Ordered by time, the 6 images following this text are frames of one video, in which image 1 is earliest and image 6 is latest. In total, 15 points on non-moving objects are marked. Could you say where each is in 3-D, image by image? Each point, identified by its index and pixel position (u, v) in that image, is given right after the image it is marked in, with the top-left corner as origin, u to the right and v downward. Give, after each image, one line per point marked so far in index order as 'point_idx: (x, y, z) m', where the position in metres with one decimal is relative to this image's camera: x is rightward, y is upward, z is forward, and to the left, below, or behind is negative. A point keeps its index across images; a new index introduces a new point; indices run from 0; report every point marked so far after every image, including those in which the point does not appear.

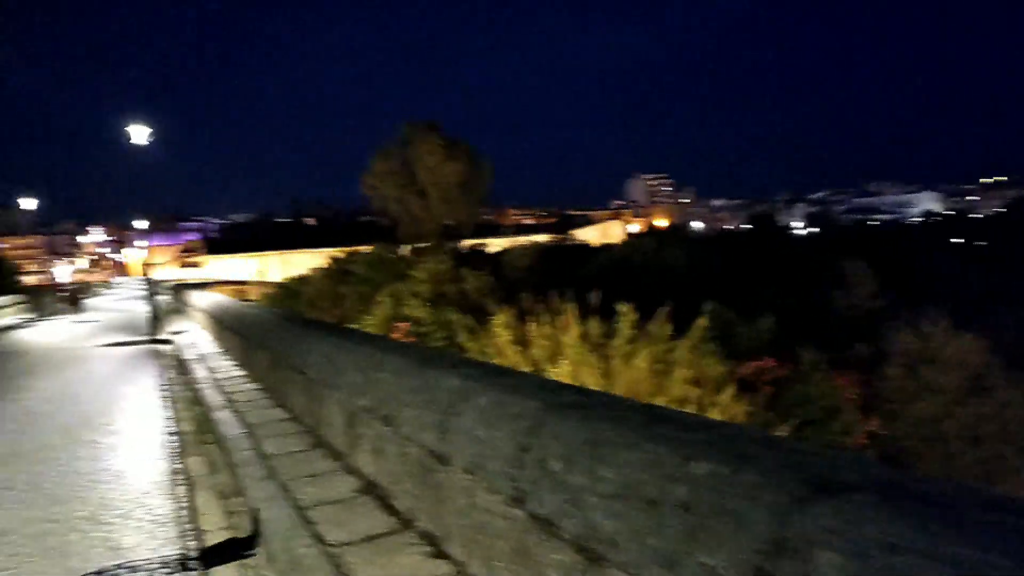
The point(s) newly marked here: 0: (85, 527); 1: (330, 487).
0: (-3.2, -1.8, +6.8) m
1: (-1.3, -1.4, +6.3) m
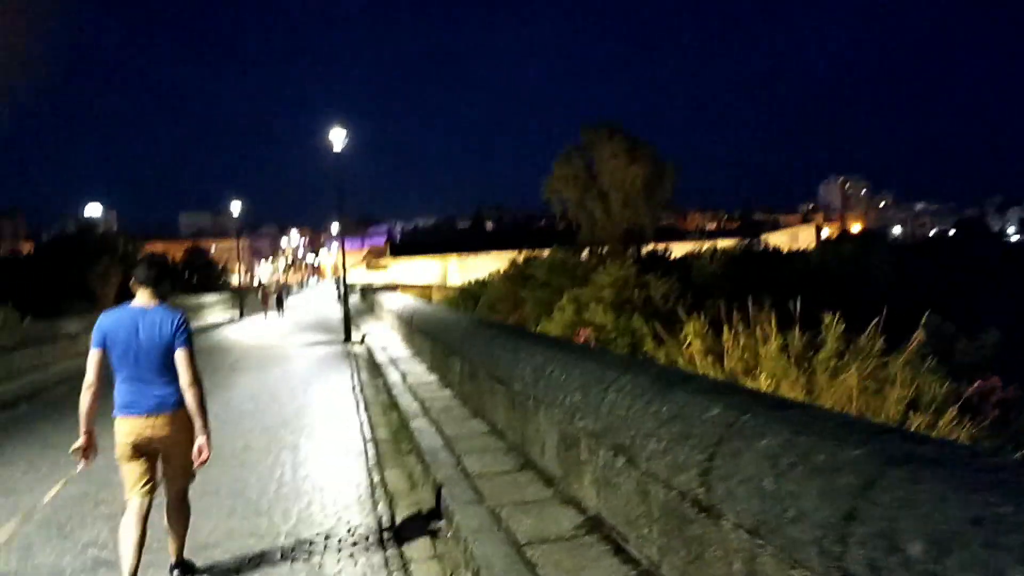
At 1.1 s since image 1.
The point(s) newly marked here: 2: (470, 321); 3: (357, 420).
0: (-1.6, -1.8, +6.4) m
1: (+0.2, -1.4, +5.5) m
2: (-0.6, -0.5, +12.1) m
3: (-1.9, -1.7, +11.3) m
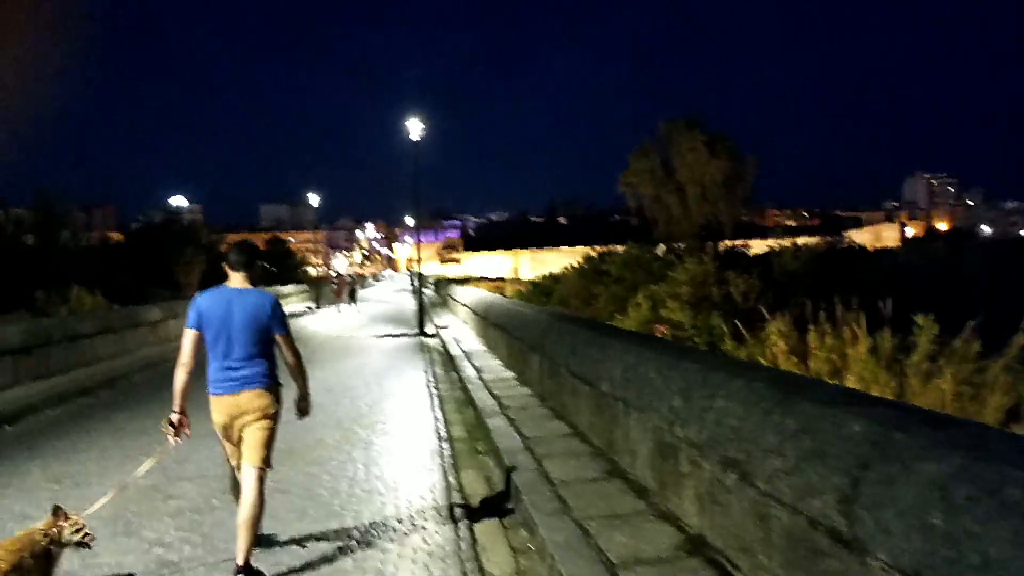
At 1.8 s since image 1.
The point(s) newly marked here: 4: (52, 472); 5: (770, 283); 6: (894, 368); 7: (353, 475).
0: (-1.0, -1.7, +6.0) m
1: (+0.7, -1.4, +5.0) m
2: (+0.5, -0.4, +11.6) m
3: (-1.0, -1.6, +10.9) m
4: (-4.2, -1.7, +8.2) m
5: (+5.3, +0.1, +18.8) m
6: (+3.3, -0.7, +7.8) m
7: (-1.4, -1.6, +7.8) m
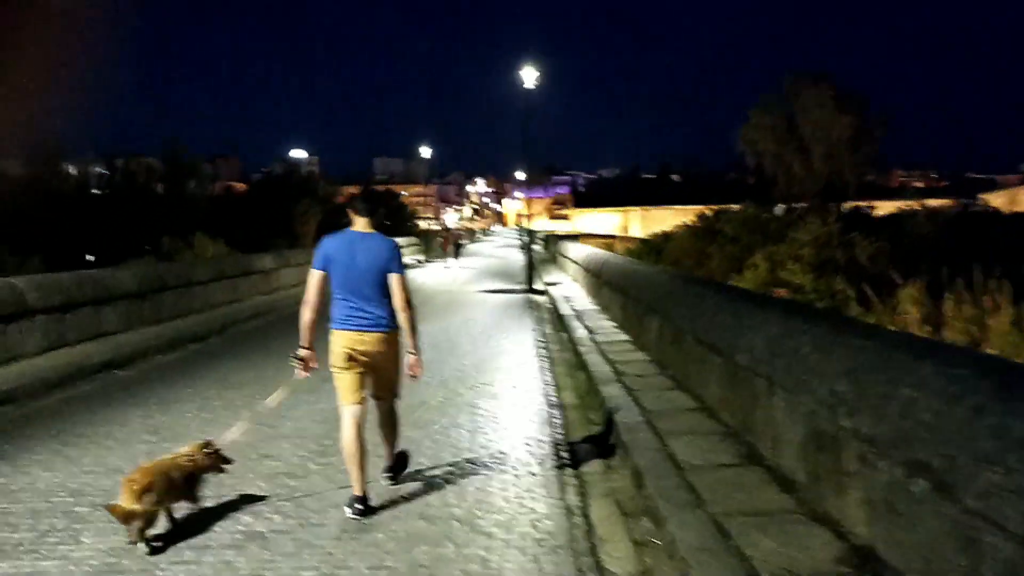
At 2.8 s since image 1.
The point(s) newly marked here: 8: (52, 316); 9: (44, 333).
0: (-0.3, -1.4, +5.4) m
1: (+1.3, -1.2, +4.2) m
2: (+1.9, +0.1, +10.7) m
3: (+0.3, -1.0, +10.2) m
4: (-3.2, -1.2, +7.9) m
5: (+7.6, +0.8, +17.2) m
6: (+4.2, -0.4, +6.7) m
7: (-0.4, -1.2, +7.3) m
8: (-5.8, -0.4, +11.4) m
9: (-5.8, -0.6, +11.2) m
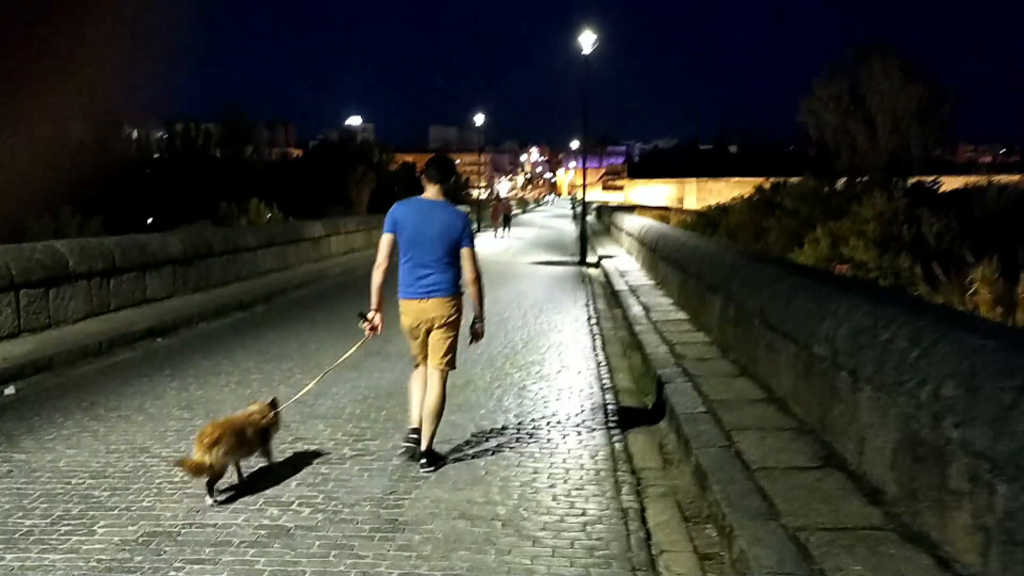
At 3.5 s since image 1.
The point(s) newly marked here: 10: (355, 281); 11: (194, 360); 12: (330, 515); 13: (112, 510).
0: (0.0, -1.3, +4.9) m
1: (+1.5, -1.2, +3.6) m
2: (+2.5, +0.4, +10.1) m
3: (+0.9, -0.8, +9.7) m
4: (-2.8, -0.9, +7.6) m
5: (+8.6, +1.1, +16.2) m
6: (+4.6, -0.4, +5.9) m
7: (-0.1, -1.1, +6.8) m
8: (-5.2, +0.1, +11.2) m
9: (-5.2, -0.1, +11.0) m
10: (-3.3, +0.1, +18.8) m
11: (-3.4, -0.8, +9.5) m
12: (-1.0, -1.2, +4.9) m
13: (-2.2, -1.2, +4.9) m
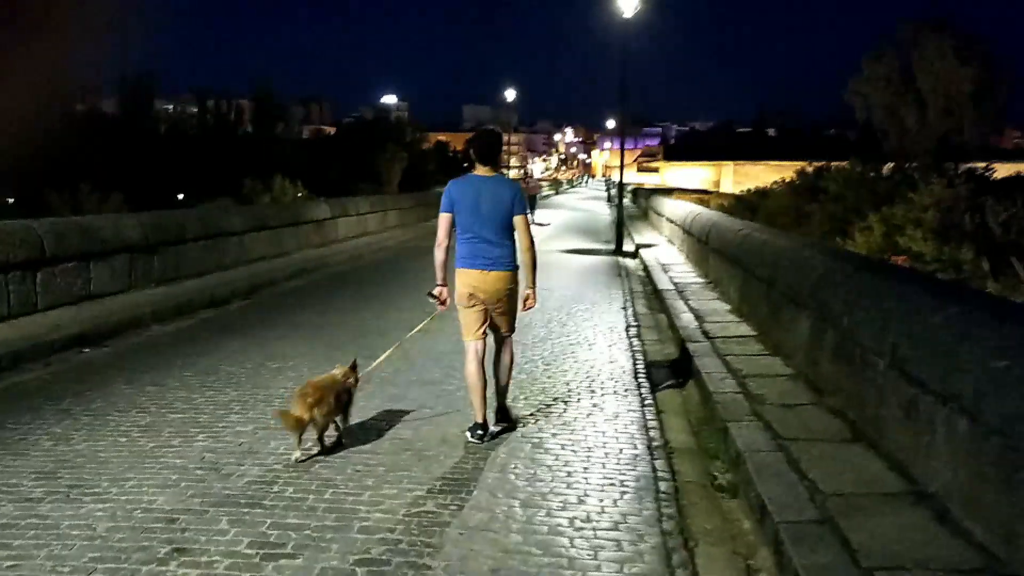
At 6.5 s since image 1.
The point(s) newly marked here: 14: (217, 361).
0: (-0.1, -1.5, +2.6) m
1: (+1.4, -1.4, +1.2) m
2: (+2.6, +0.3, +7.6) m
3: (+1.0, -0.9, +7.3) m
4: (-2.7, -1.0, +5.4) m
5: (+9.0, +1.1, +13.5) m
6: (+4.6, -0.6, +3.4) m
7: (0.0, -1.2, +4.5) m
8: (-5.0, +0.1, +9.0) m
9: (-5.0, -0.1, +8.8) m
10: (-2.8, +0.3, +16.5) m
11: (-3.2, -0.8, +7.3) m
12: (-1.0, -1.4, +2.6) m
13: (-2.2, -1.3, +2.7) m
14: (-2.7, -0.7, +8.3) m
